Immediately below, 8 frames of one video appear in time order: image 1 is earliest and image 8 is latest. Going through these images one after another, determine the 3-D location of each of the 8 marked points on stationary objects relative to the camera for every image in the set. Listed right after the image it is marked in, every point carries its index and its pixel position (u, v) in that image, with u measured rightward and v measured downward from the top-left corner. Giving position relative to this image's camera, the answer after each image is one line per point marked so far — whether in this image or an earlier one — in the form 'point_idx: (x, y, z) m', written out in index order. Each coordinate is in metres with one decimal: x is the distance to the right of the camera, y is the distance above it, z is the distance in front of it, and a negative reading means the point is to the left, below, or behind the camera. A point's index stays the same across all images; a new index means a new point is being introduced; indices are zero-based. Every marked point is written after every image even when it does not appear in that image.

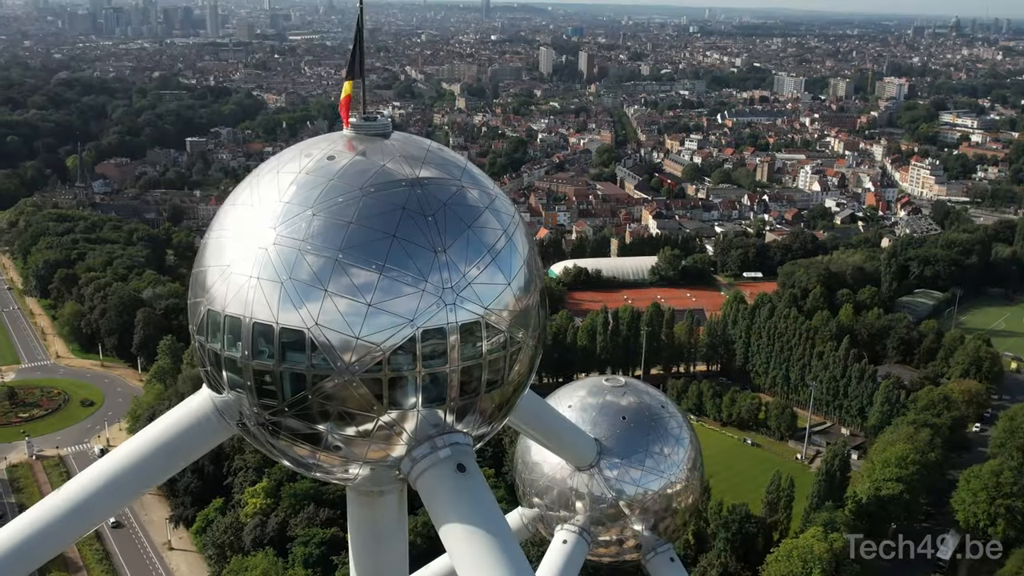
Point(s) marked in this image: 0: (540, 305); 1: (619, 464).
0: (+0.2, -0.1, +7.6) m
1: (+1.2, -2.0, +12.0) m
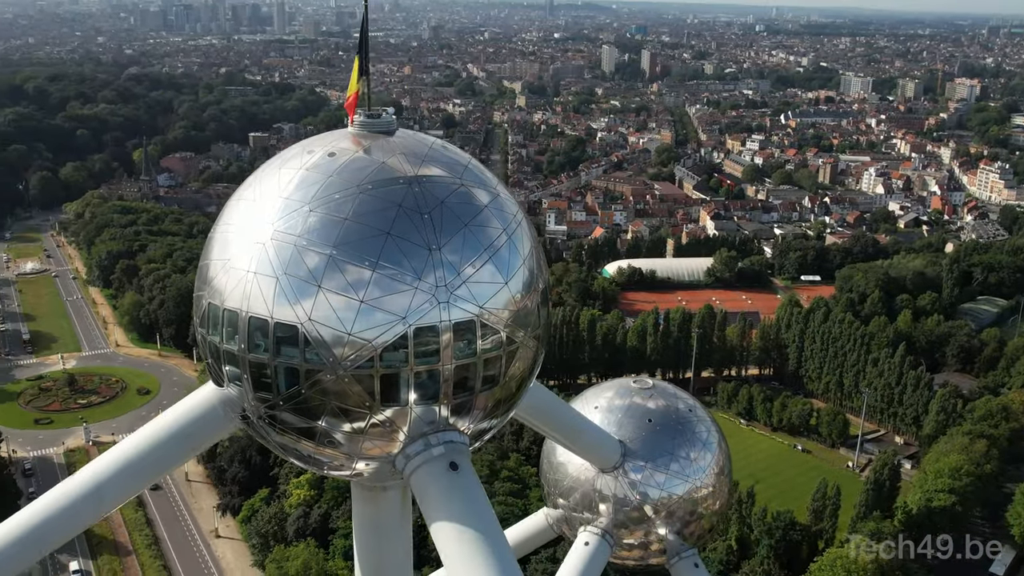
0: (+0.2, -0.1, +7.6) m
1: (+1.5, -2.0, +11.9) m
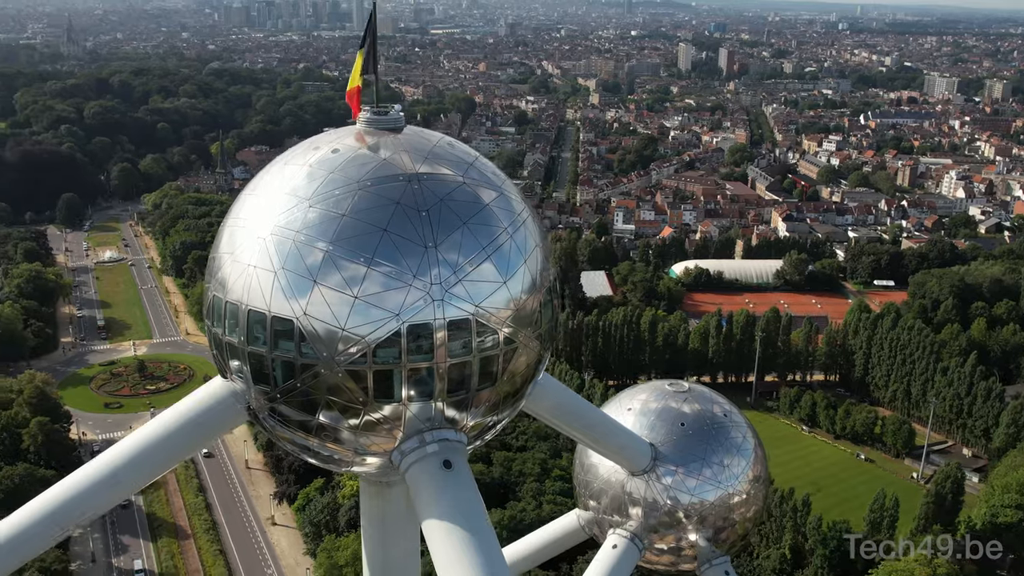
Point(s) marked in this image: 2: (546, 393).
0: (+0.2, -0.1, +7.5) m
1: (+1.8, -2.0, +11.7) m
2: (+0.3, -0.9, +9.8) m
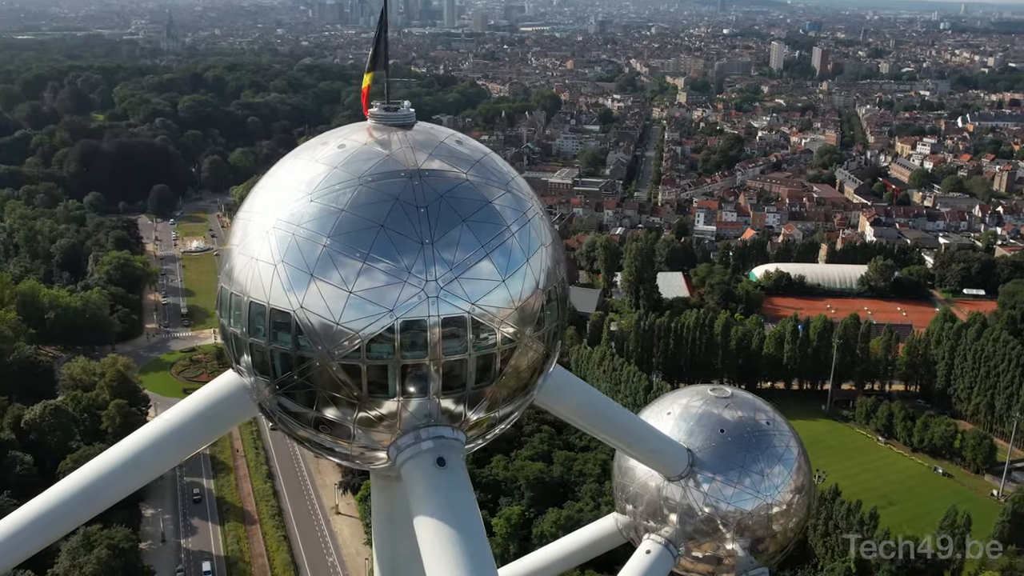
0: (+0.2, -0.1, +7.4) m
1: (+2.2, -2.0, +11.5) m
2: (+0.5, -0.9, +9.7) m
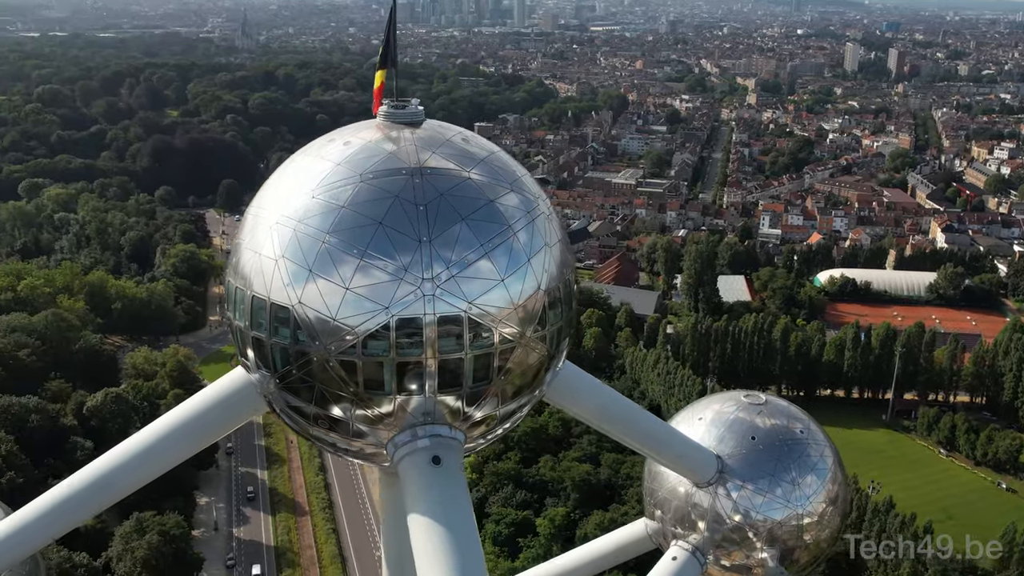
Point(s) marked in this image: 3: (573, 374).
0: (+0.3, -0.1, +7.4) m
1: (+2.4, -2.1, +11.3) m
2: (+0.7, -0.9, +9.6) m
3: (+0.5, -0.7, +9.5) m
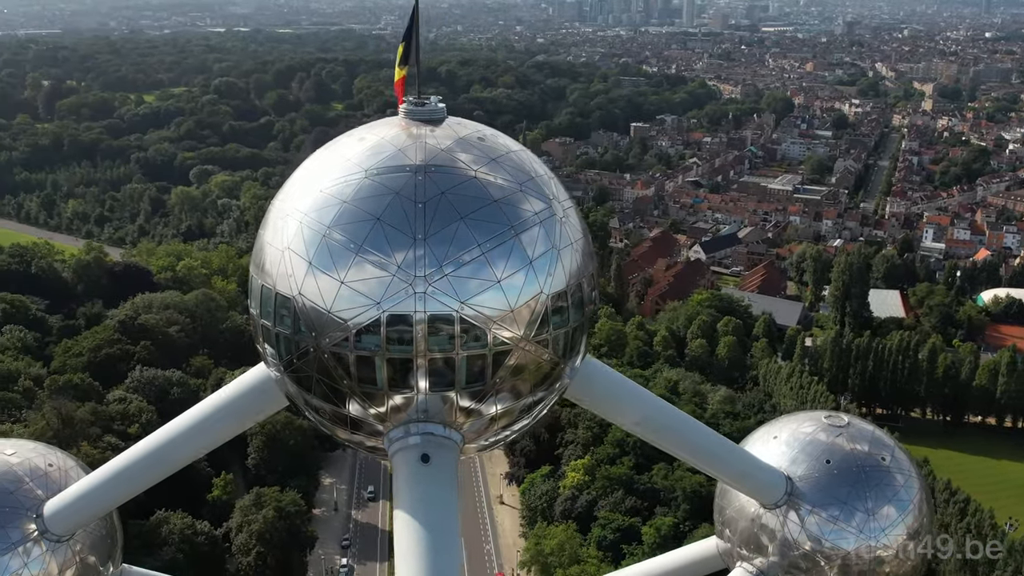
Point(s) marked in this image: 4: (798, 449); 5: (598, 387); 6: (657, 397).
0: (+0.3, -0.2, +7.2) m
1: (+3.0, -2.2, +10.7) m
2: (+1.1, -1.0, +9.4) m
3: (+0.9, -0.8, +9.3) m
4: (+3.0, -1.7, +11.2) m
5: (+0.7, -0.8, +8.9) m
6: (+1.3, -1.0, +9.5) m
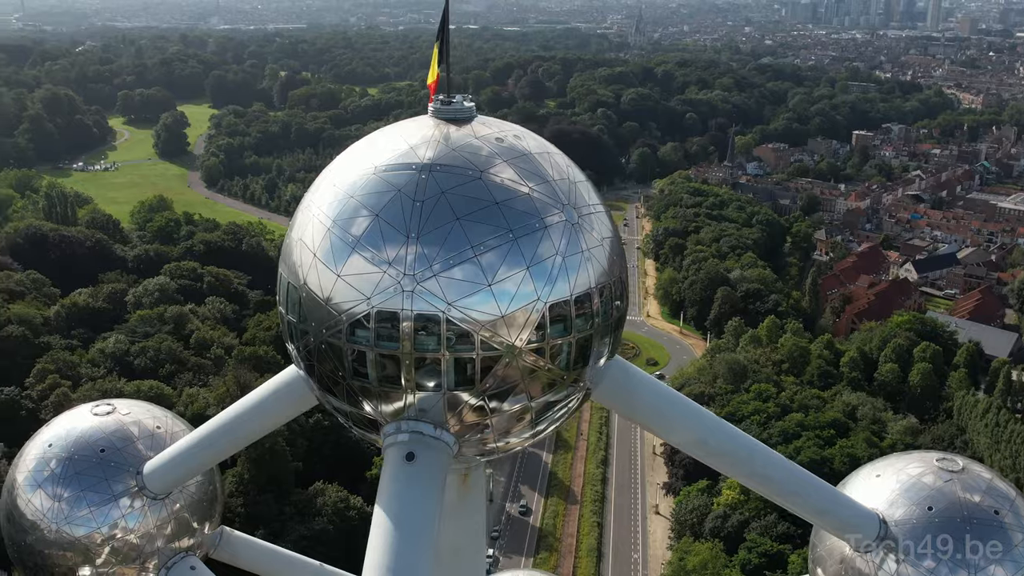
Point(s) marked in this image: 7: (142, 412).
0: (+0.4, -0.2, +7.0) m
1: (+3.6, -2.5, +9.9) m
2: (+1.5, -1.1, +8.9) m
3: (+1.3, -0.9, +8.9) m
4: (+3.7, -1.9, +10.3) m
5: (+1.1, -0.9, +8.6) m
6: (+1.8, -1.1, +9.0) m
7: (-4.0, -1.3, +11.5) m
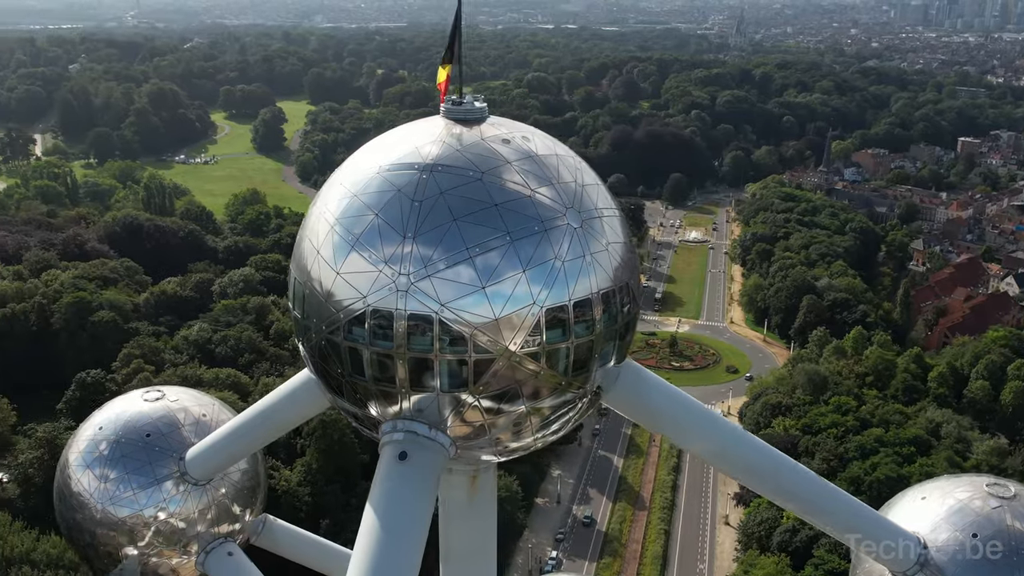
0: (+0.3, -0.2, +6.9) m
1: (+3.8, -2.6, +9.4) m
2: (+1.6, -1.2, +8.7) m
3: (+1.5, -1.0, +8.7) m
4: (+4.0, -2.1, +9.9) m
5: (+1.2, -1.0, +8.4) m
6: (+1.9, -1.2, +8.8) m
7: (-3.6, -1.2, +11.8) m
